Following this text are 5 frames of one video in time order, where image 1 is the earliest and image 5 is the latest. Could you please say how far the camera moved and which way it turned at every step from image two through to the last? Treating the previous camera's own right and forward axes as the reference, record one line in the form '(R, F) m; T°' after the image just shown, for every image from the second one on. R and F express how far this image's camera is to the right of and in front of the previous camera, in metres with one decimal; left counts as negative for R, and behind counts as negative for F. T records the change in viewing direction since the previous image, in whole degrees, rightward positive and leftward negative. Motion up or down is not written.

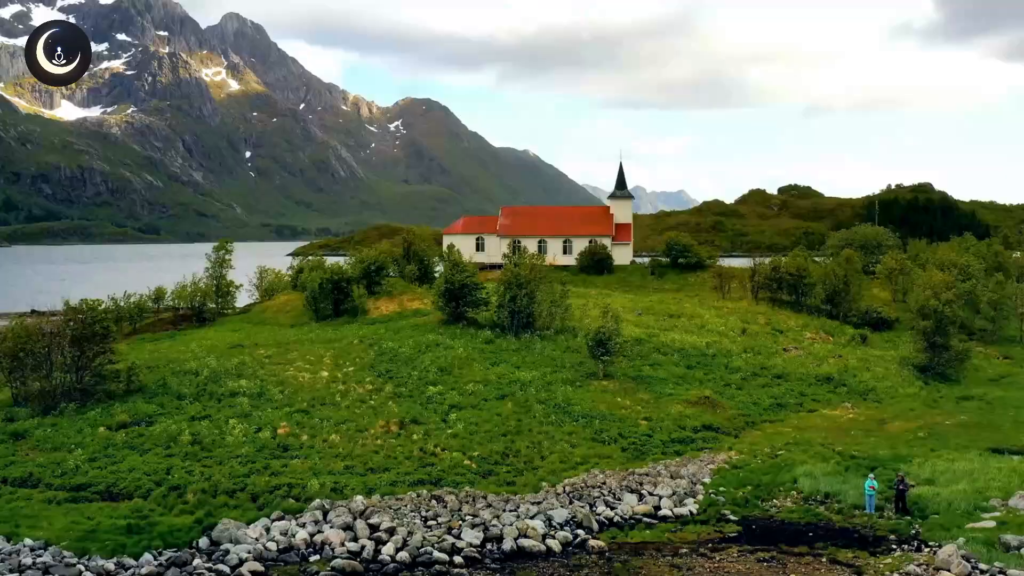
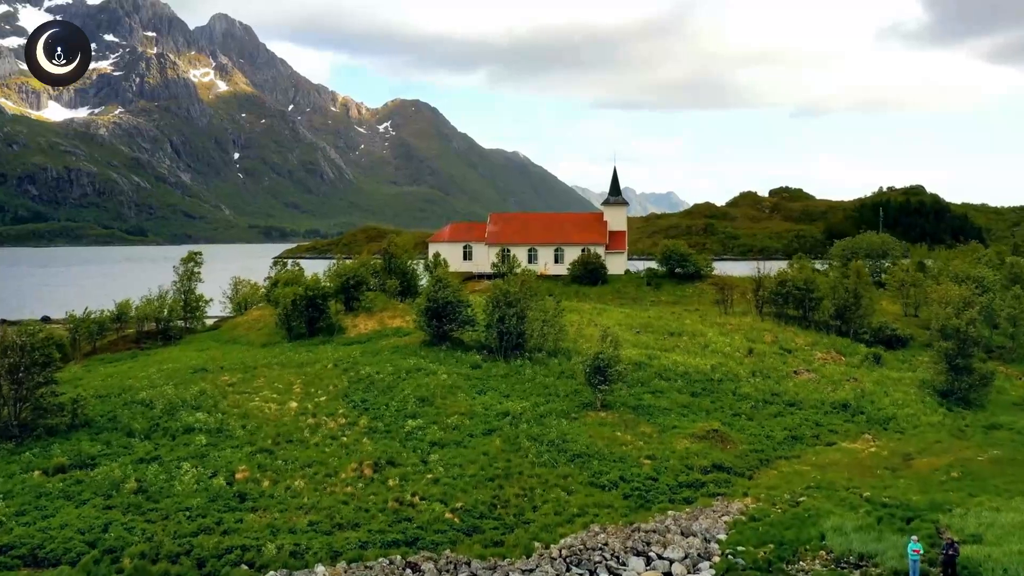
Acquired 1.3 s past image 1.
(+0.1, +4.1) m; +1°
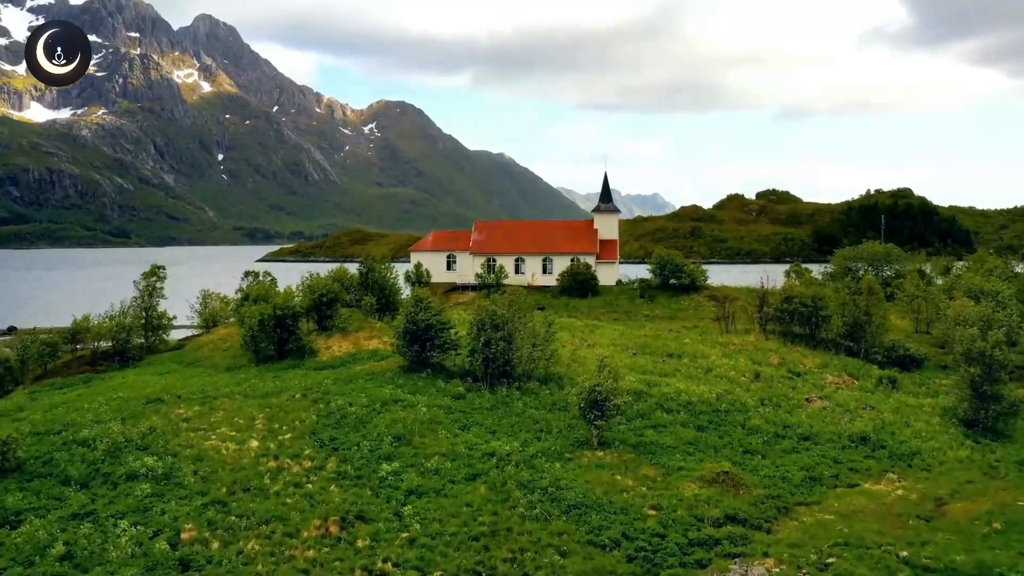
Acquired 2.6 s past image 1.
(0.0, +4.1) m; +1°
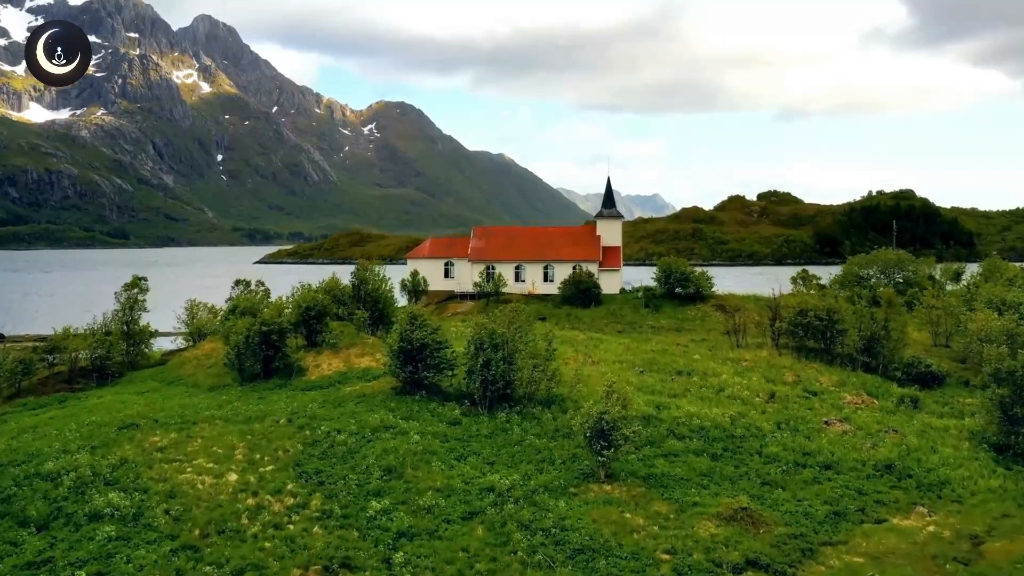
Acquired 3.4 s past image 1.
(0.0, +2.7) m; 0°
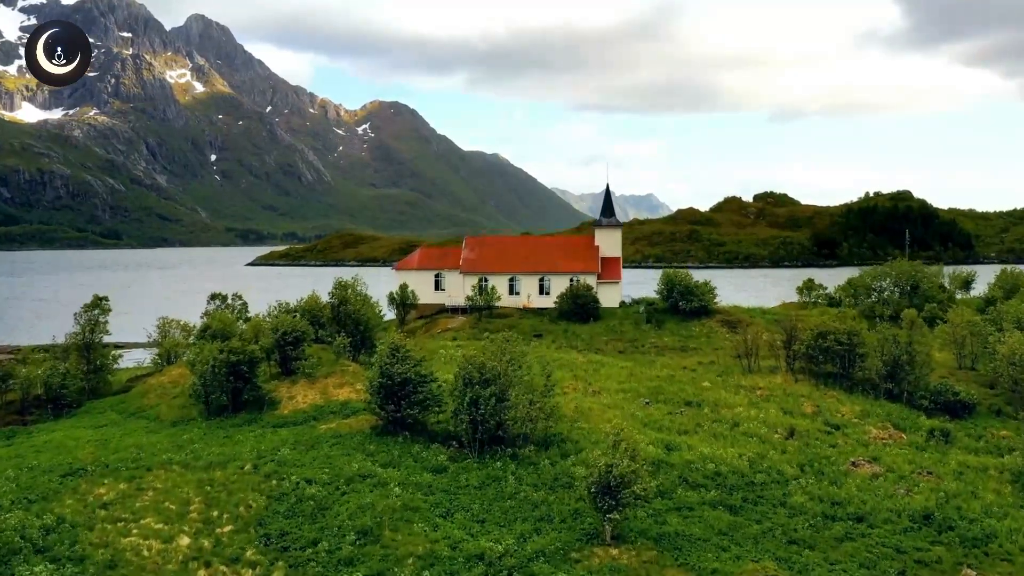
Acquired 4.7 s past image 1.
(+0.1, +4.1) m; 0°
